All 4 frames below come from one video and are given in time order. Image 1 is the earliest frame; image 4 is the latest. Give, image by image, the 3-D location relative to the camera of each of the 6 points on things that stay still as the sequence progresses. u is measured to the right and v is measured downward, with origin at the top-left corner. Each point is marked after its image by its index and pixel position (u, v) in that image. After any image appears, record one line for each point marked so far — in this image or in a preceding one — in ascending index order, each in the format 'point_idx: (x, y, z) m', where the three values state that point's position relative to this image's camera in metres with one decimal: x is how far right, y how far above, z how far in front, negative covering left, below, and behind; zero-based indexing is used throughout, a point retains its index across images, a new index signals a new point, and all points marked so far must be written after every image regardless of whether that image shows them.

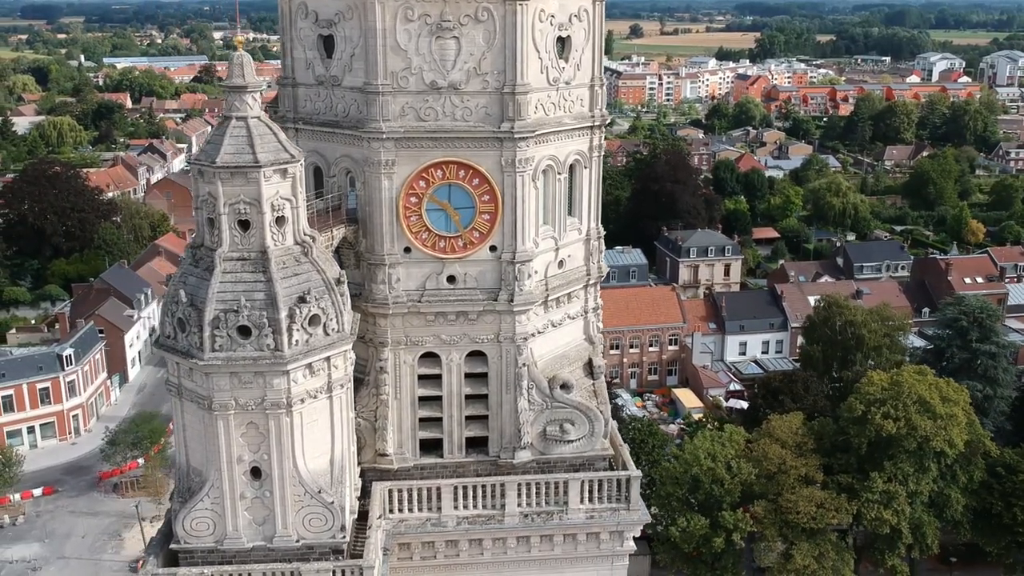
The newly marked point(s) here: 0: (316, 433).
0: (-4.1, -3.0, +20.0) m
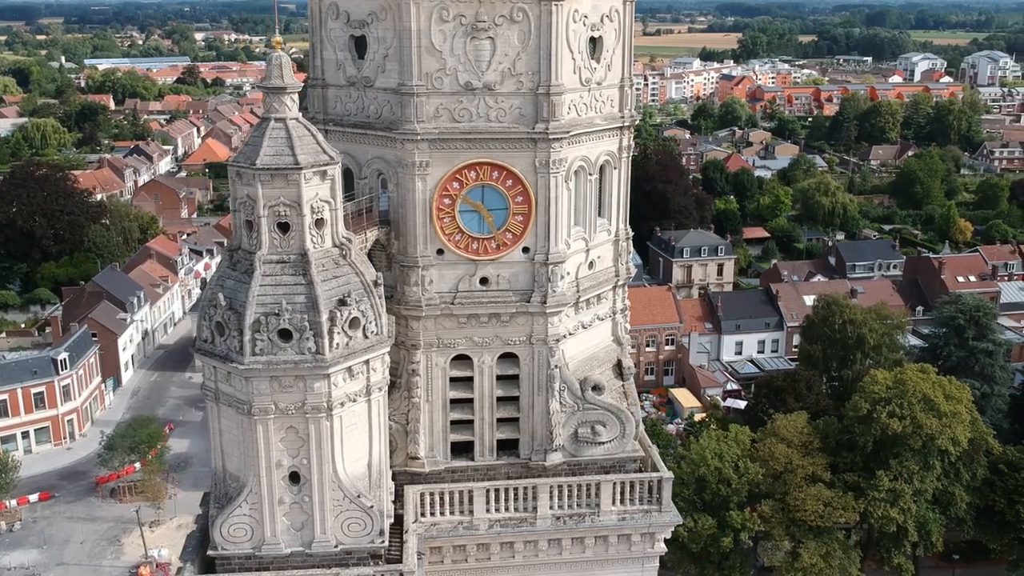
0: (-3.2, -3.1, +19.8) m
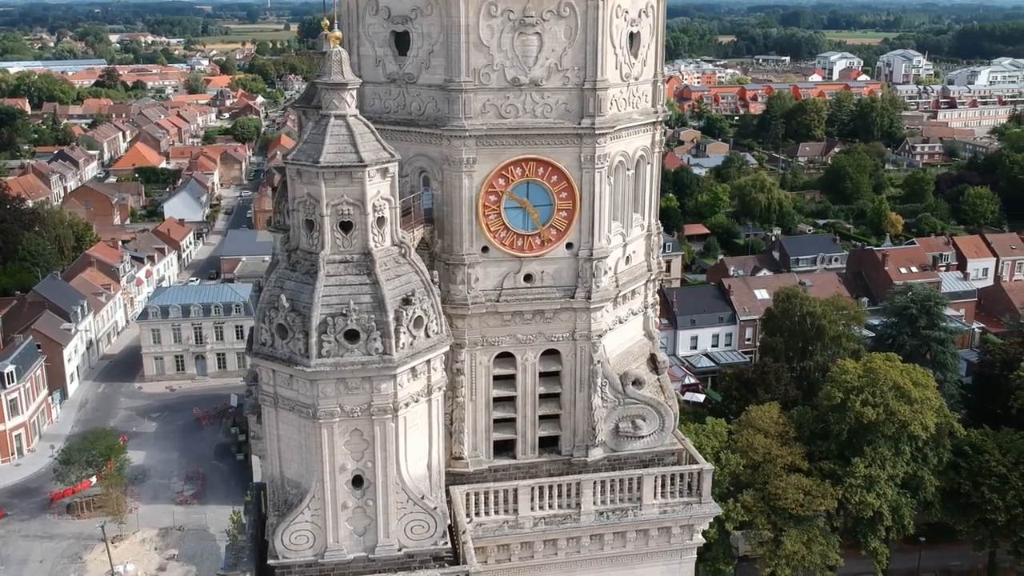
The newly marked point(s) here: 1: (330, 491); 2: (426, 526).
0: (-1.9, -3.0, +19.5) m
1: (-3.6, -4.0, +18.9) m
2: (-1.8, -4.9, +19.6) m
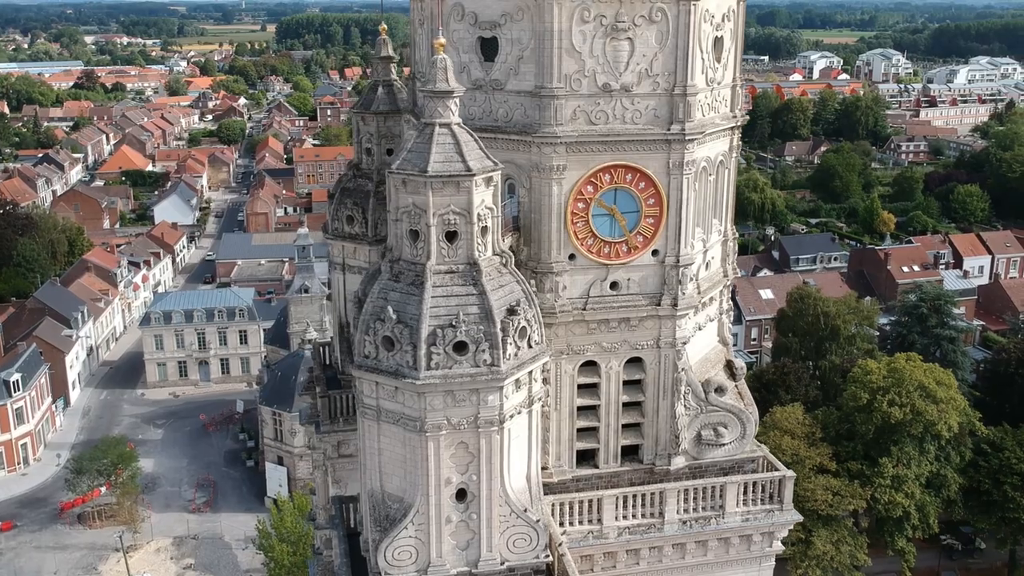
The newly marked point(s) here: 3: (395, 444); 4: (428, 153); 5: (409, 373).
0: (+0.2, -3.2, +19.2) m
1: (-1.5, -4.2, +18.6) m
2: (+0.3, -5.1, +19.3) m
3: (-2.3, -3.1, +18.7) m
4: (-1.6, +2.5, +18.0) m
5: (-1.9, -1.6, +17.9) m
